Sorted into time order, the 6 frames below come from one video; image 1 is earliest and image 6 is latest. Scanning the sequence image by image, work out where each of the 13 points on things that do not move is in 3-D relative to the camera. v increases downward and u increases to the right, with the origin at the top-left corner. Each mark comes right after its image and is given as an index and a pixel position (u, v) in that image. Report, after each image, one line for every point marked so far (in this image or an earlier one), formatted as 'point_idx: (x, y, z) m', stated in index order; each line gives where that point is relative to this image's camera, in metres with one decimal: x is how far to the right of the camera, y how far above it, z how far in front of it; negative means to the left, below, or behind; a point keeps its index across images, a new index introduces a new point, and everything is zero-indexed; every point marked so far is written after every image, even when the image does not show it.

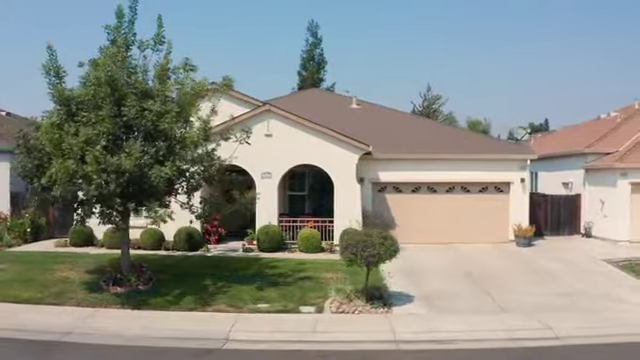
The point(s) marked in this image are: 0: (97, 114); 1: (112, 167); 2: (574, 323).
0: (-4.4, +1.3, +12.9) m
1: (-3.9, +0.3, +12.4) m
2: (+4.8, -2.6, +12.1) m
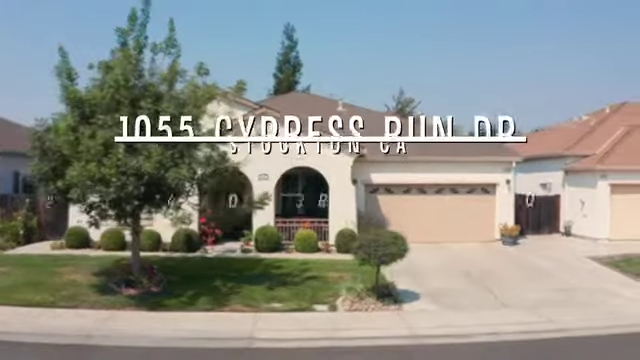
0: (-4.1, +1.2, +13.0) m
1: (-3.6, +0.2, +12.5) m
2: (+5.1, -2.7, +12.9) m
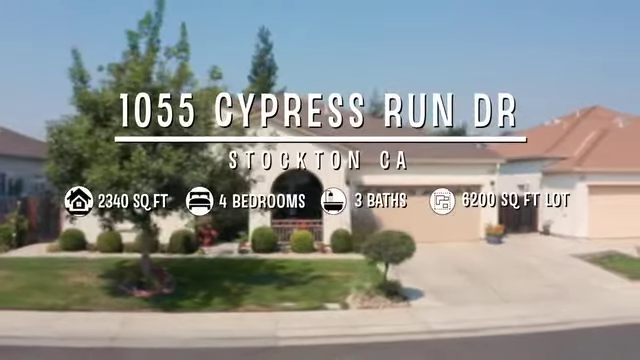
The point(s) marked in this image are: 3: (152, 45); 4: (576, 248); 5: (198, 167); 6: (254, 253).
0: (-3.8, +1.2, +13.1) m
1: (-3.2, +0.1, +12.7) m
2: (+5.4, -2.7, +13.8) m
3: (-3.6, +2.9, +14.0) m
4: (+7.4, -2.0, +18.9) m
5: (-2.5, +0.3, +13.3) m
6: (-1.8, -2.0, +17.9) m
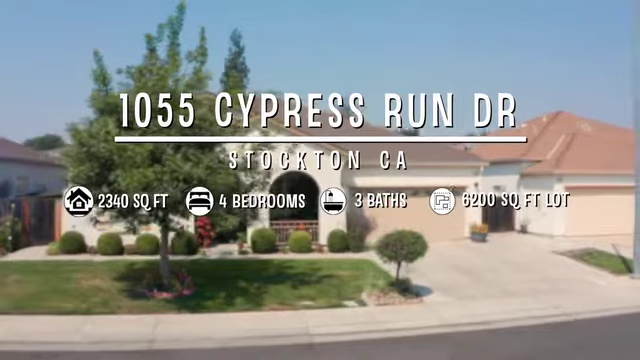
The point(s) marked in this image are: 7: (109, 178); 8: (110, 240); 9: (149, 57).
0: (-3.3, +1.1, +13.2) m
1: (-2.7, +0.1, +12.8) m
2: (+5.7, -2.8, +14.8) m
3: (-3.2, +2.8, +14.1) m
4: (+7.3, -2.0, +20.1) m
5: (-2.0, +0.2, +13.6) m
6: (-1.8, -2.1, +18.2) m
7: (-4.2, 0.0, +13.1) m
8: (-5.7, -1.6, +17.6) m
9: (-3.7, +2.7, +14.1) m
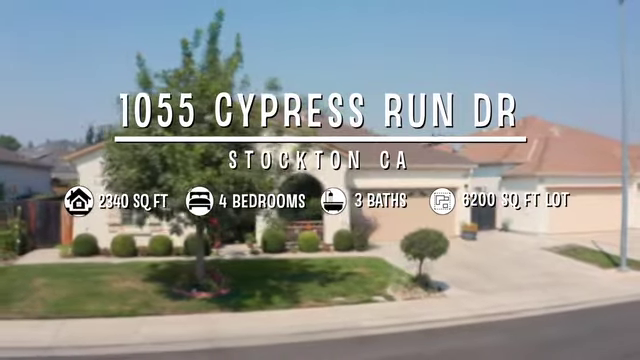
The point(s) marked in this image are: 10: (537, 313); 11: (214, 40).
0: (-2.4, +1.1, +13.4) m
1: (-1.8, +0.1, +13.2) m
2: (+6.4, -2.8, +16.1) m
3: (-2.4, +2.8, +14.4) m
4: (+7.3, -2.1, +21.5) m
5: (-1.2, +0.2, +14.0) m
6: (-1.5, -2.1, +18.6) m
7: (-3.3, 0.0, +13.2) m
8: (-5.3, -1.7, +17.5) m
9: (-2.9, +2.6, +14.3) m
10: (+4.8, -3.0, +14.4) m
11: (-2.3, +3.1, +14.3) m
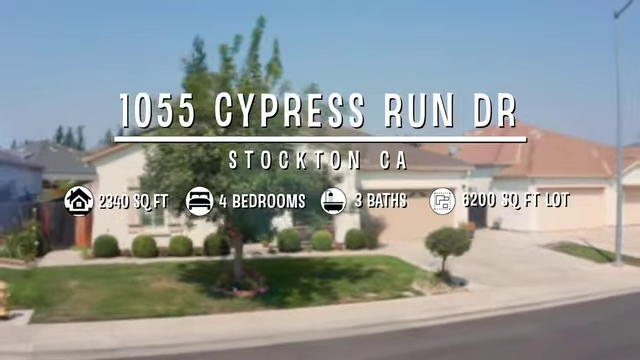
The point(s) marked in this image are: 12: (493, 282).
0: (-1.5, +1.1, +13.6) m
1: (-0.8, +0.1, +13.4) m
2: (+7.0, -2.8, +17.2) m
3: (-1.6, +2.8, +14.6) m
4: (+7.4, -2.1, +22.6) m
5: (-0.3, +0.2, +14.3) m
6: (-1.1, -2.1, +18.9) m
7: (-2.3, 0.0, +13.3) m
8: (-4.7, -1.7, +17.4) m
9: (-2.0, +2.6, +14.5) m
10: (+5.7, -3.0, +15.3) m
11: (-1.5, +3.1, +14.5) m
12: (+4.5, -2.7, +17.1) m
